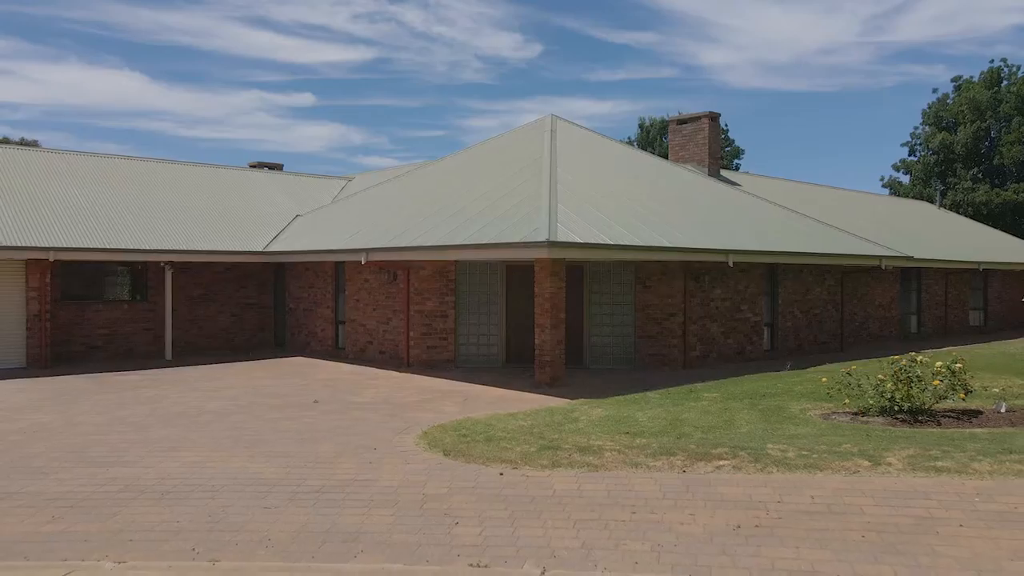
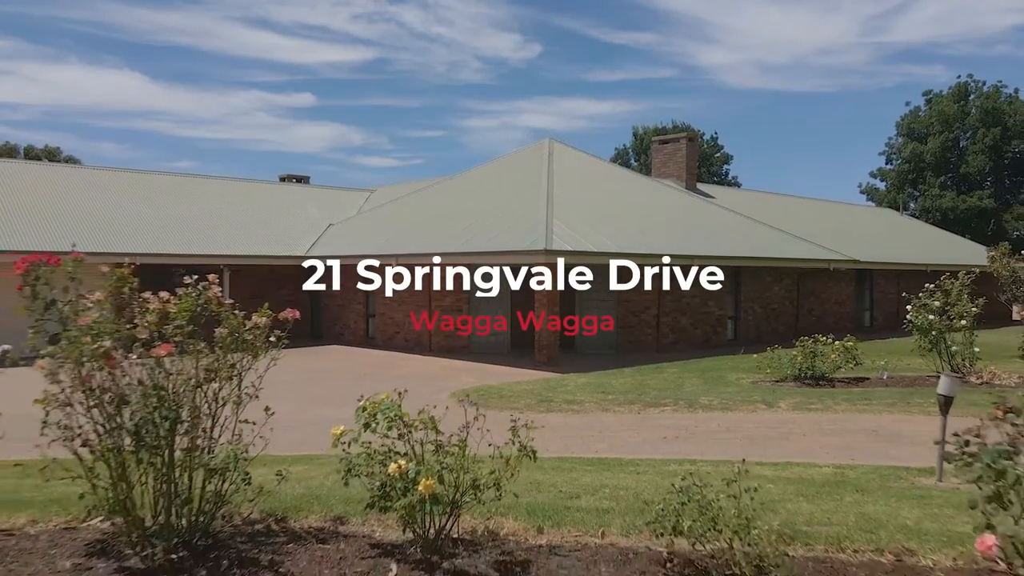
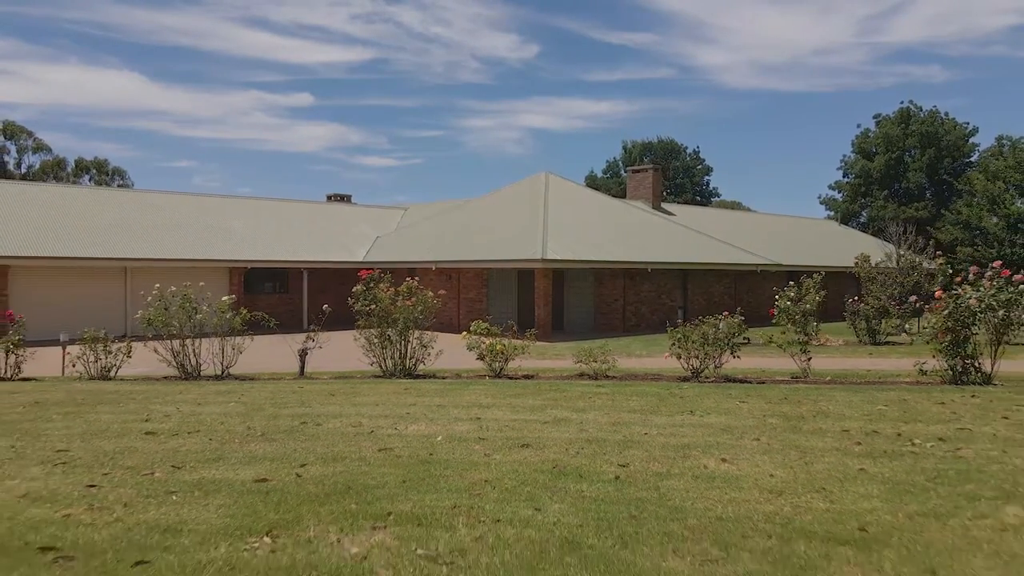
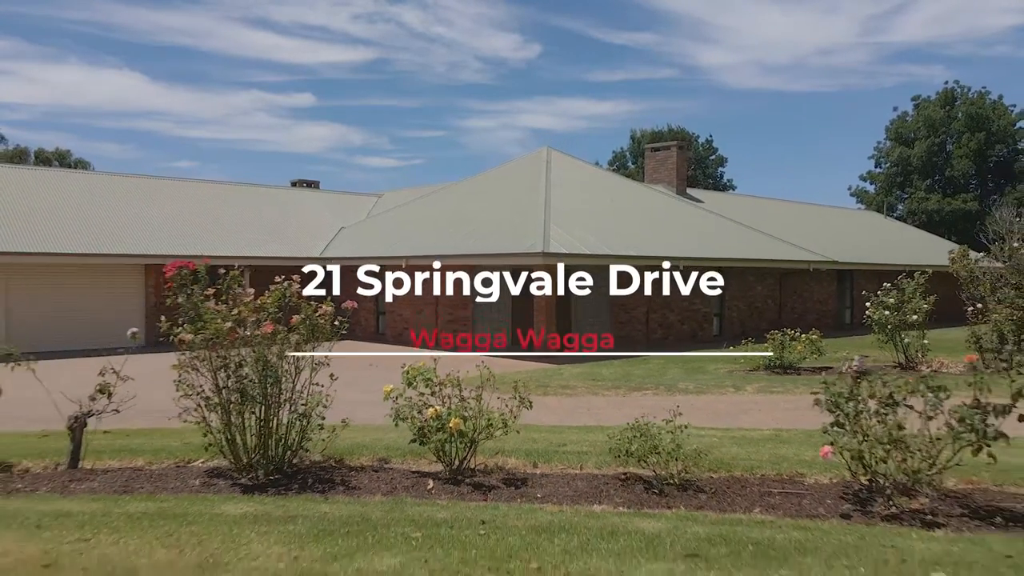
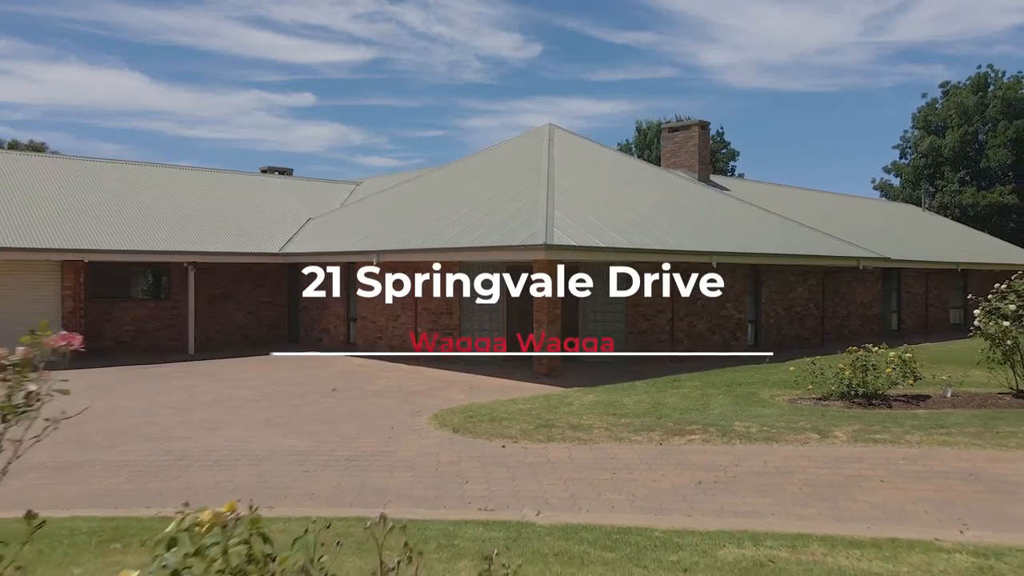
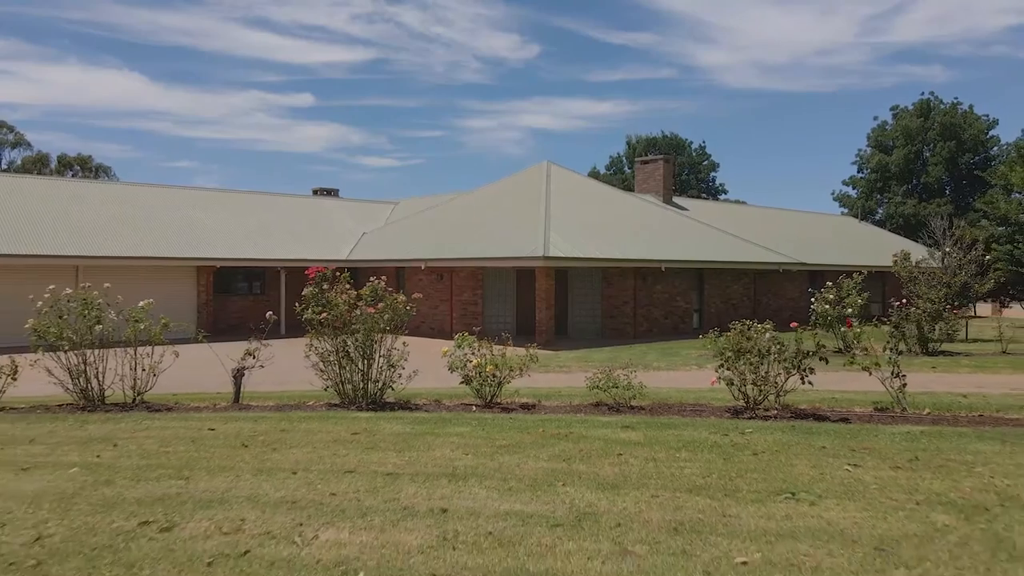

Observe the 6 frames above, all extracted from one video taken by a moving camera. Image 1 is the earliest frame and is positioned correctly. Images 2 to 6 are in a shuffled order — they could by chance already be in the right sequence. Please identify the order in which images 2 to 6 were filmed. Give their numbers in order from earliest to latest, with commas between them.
5, 2, 4, 6, 3
